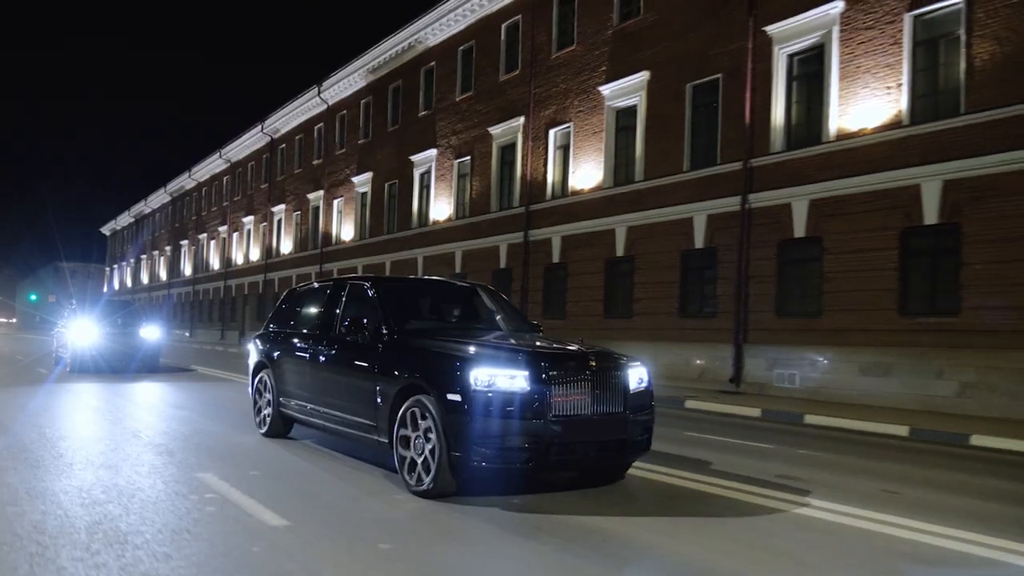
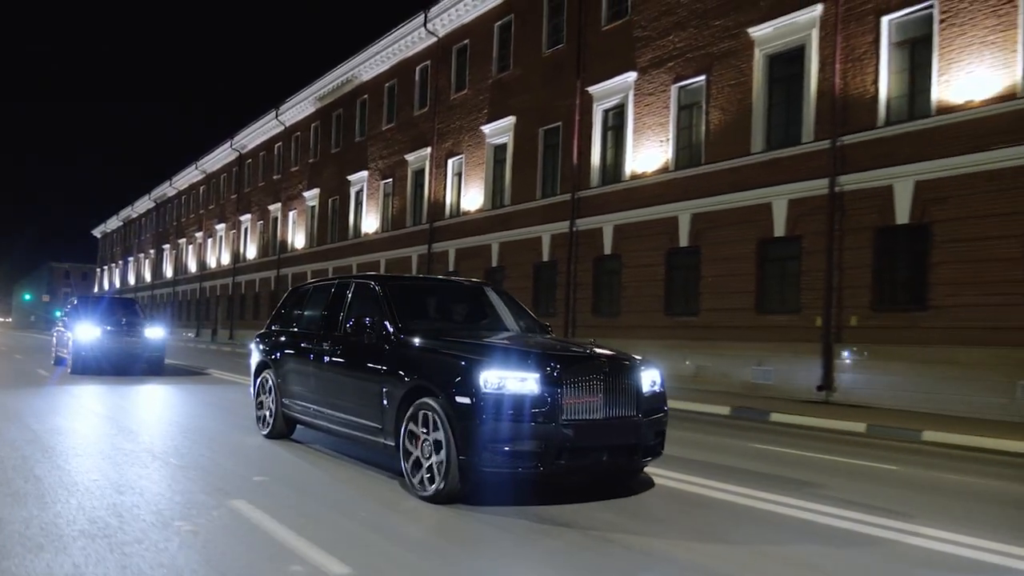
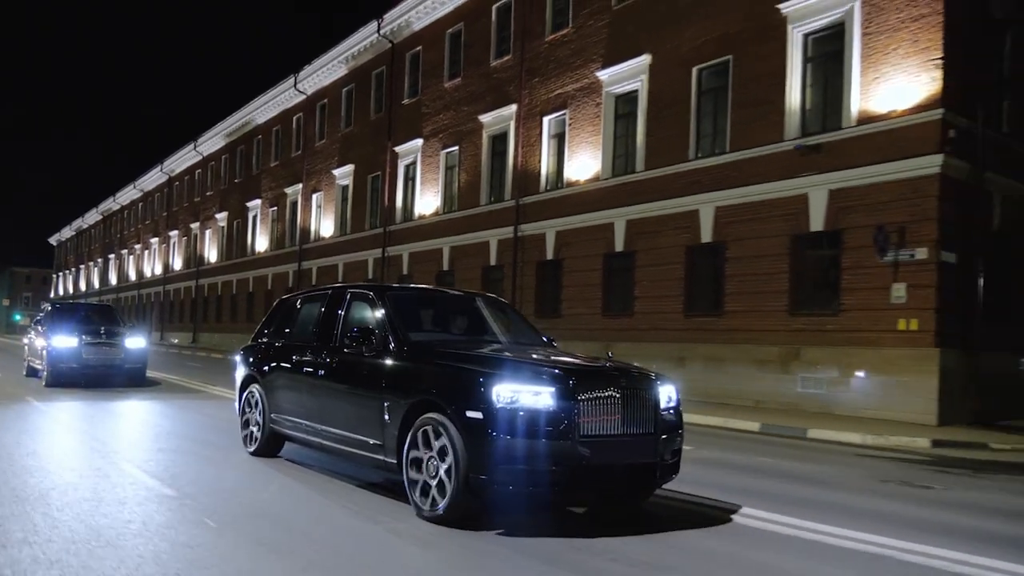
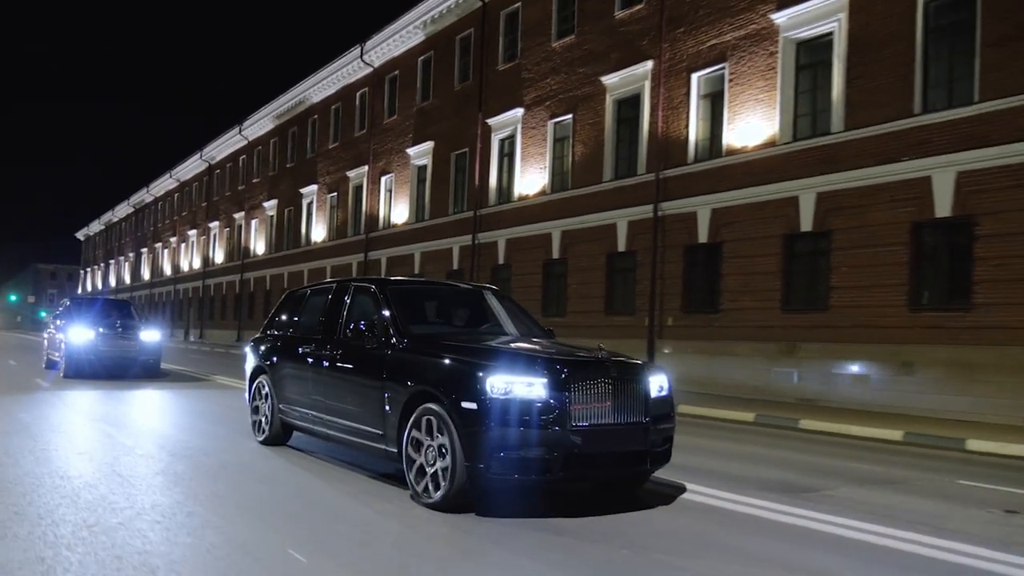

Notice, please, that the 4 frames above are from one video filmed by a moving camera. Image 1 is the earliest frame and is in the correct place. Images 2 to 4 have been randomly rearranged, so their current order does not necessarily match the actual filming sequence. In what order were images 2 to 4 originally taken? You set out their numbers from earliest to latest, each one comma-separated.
2, 4, 3
